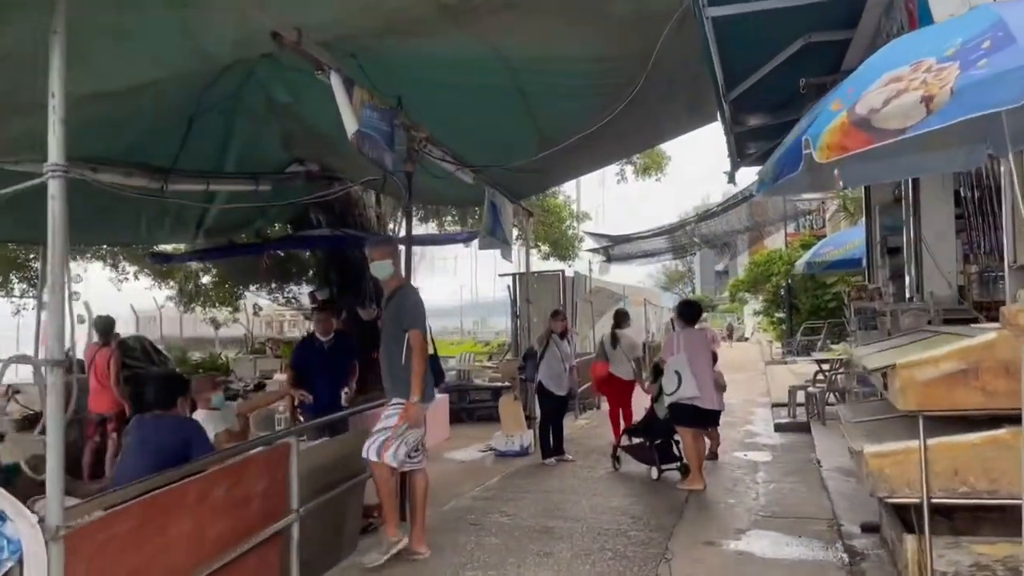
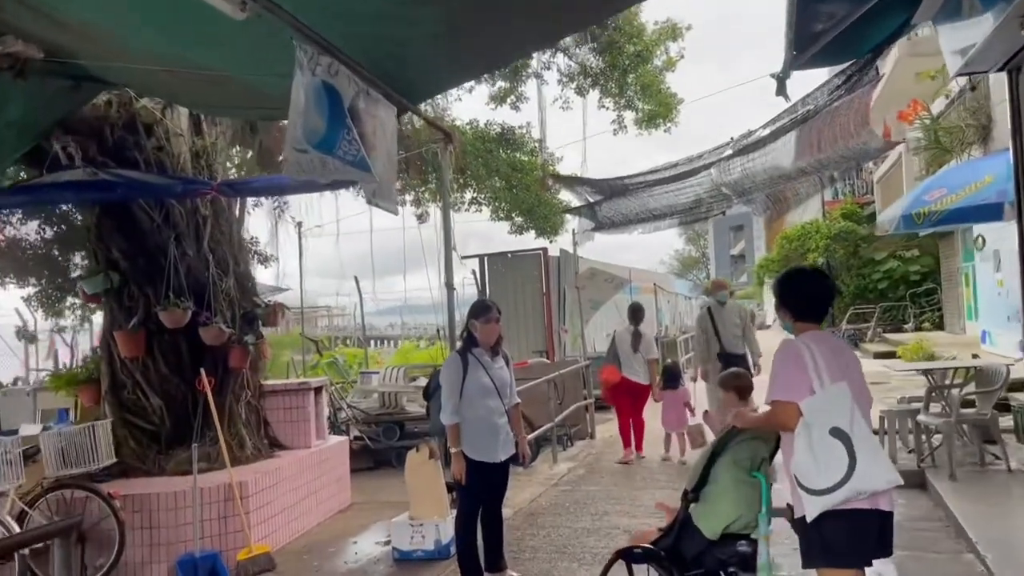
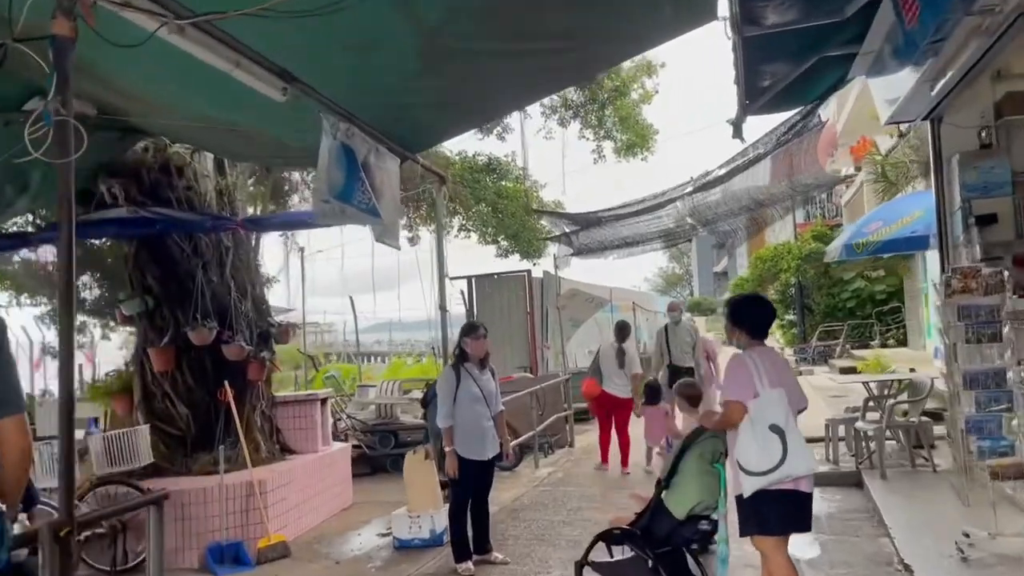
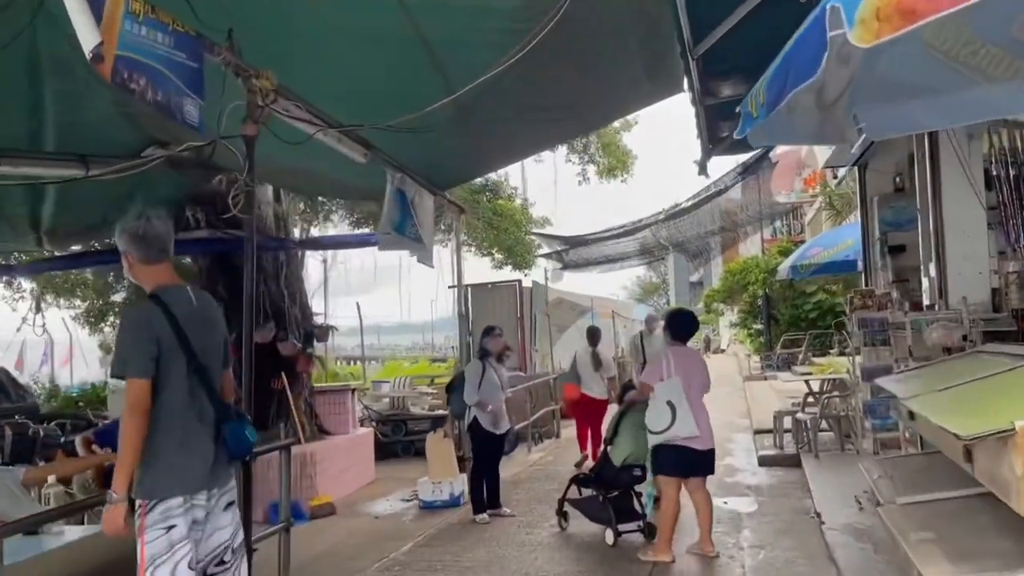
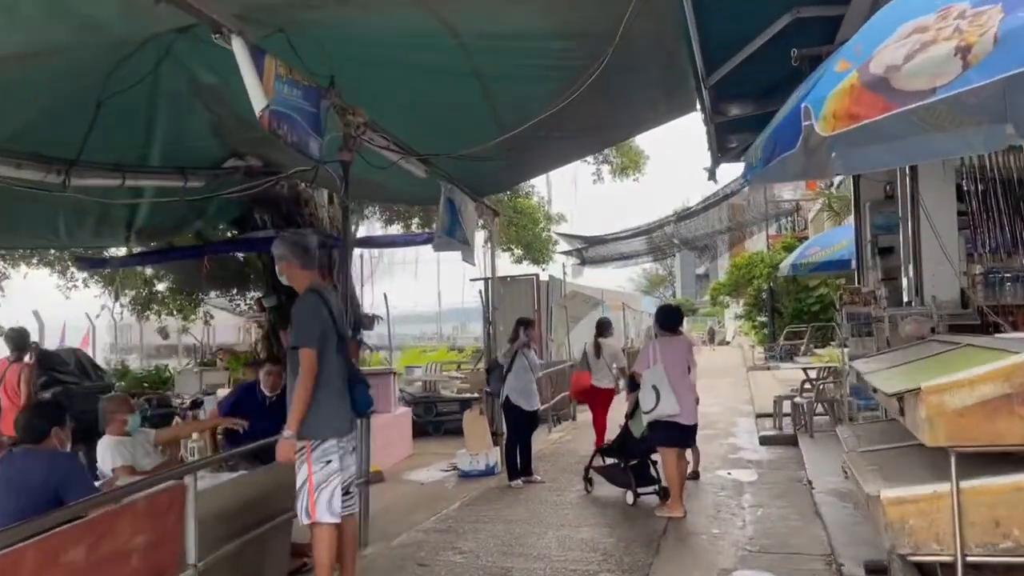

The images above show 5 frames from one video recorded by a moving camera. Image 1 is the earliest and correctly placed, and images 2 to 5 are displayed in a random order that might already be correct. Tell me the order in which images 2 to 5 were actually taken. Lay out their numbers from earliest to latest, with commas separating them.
5, 4, 3, 2
